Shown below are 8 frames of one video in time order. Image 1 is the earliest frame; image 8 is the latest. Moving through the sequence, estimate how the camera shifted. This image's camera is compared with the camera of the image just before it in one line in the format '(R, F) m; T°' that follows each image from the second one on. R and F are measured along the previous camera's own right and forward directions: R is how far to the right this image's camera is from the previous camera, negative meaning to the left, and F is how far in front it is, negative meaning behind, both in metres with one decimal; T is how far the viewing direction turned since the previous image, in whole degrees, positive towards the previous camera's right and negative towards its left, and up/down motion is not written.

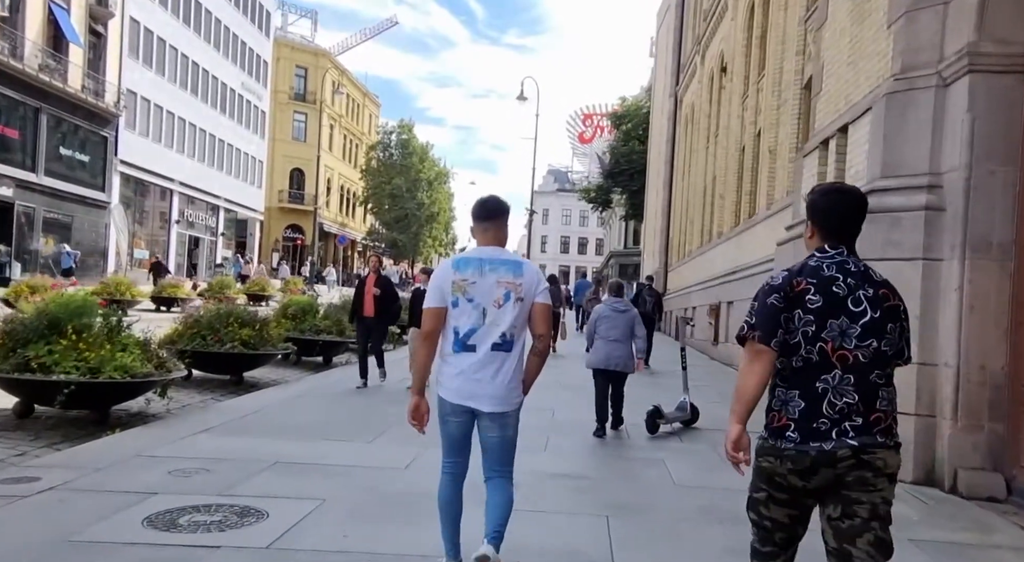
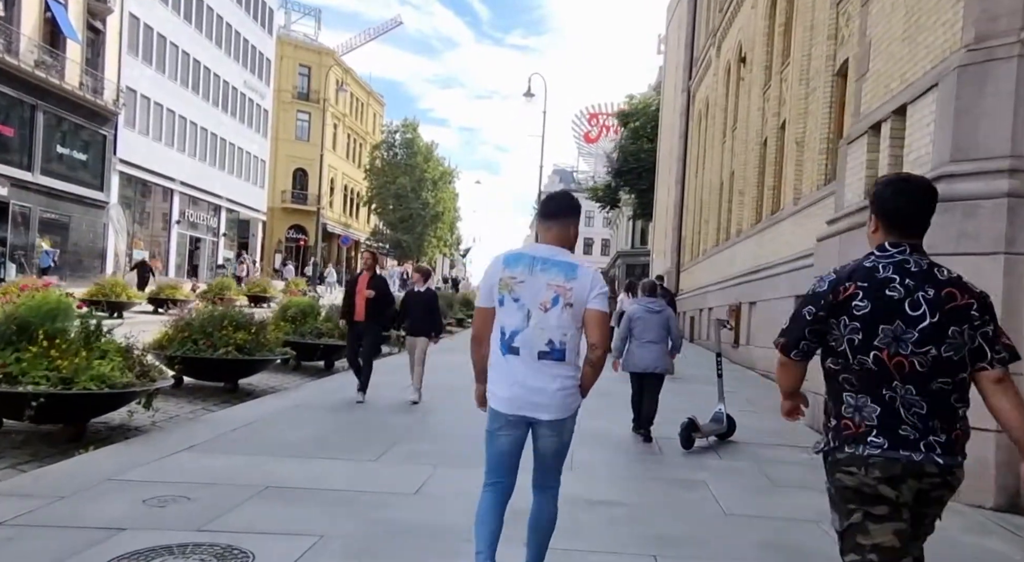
(-0.1, +0.8) m; 0°
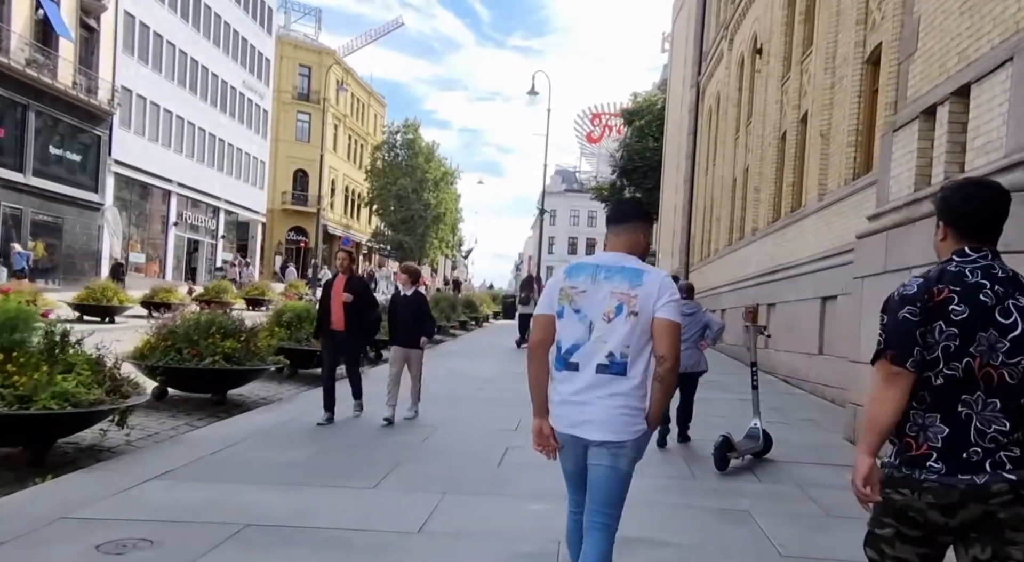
(-0.1, +0.8) m; 0°
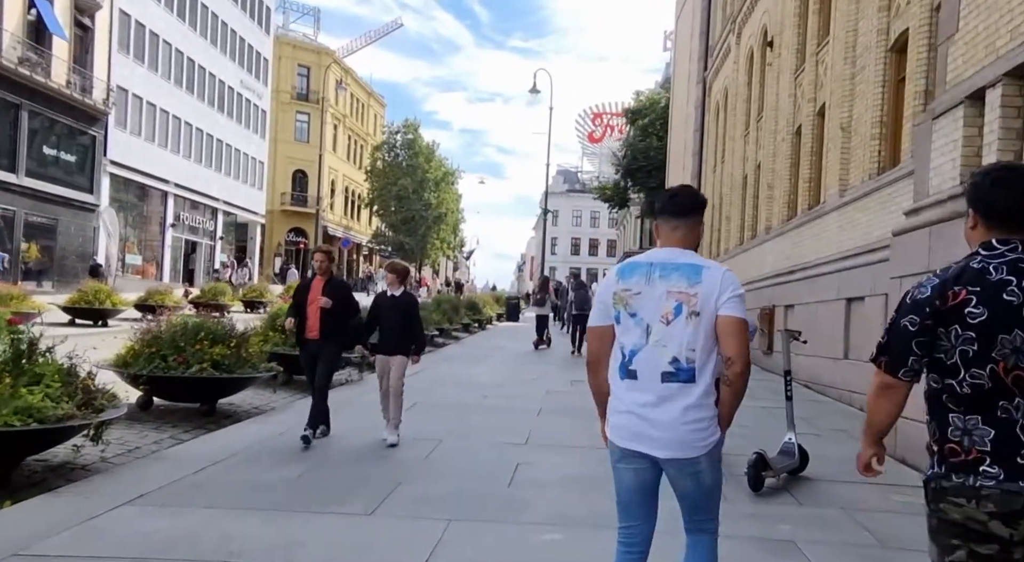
(-0.1, +0.6) m; 0°
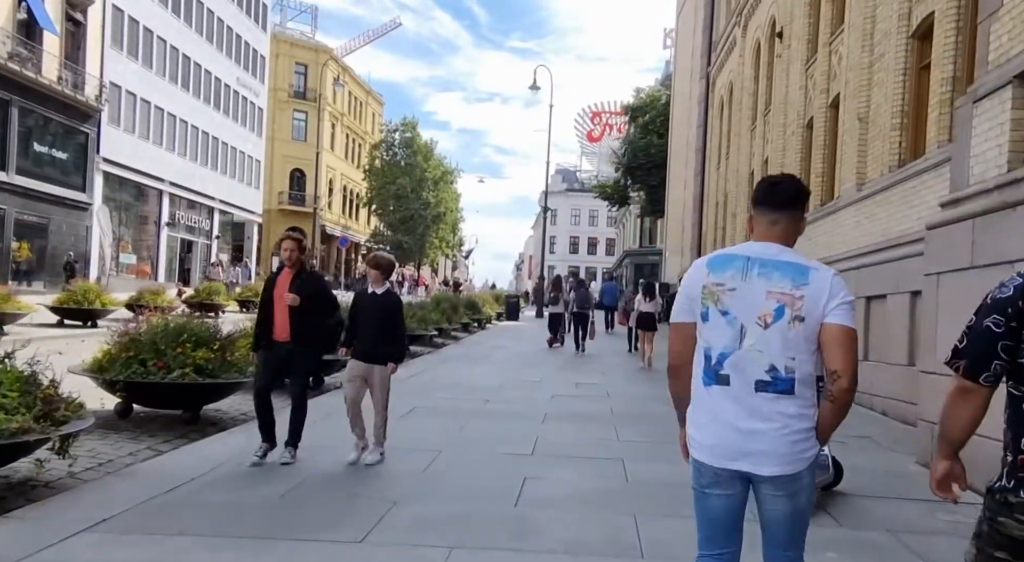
(0.0, +0.6) m; 0°
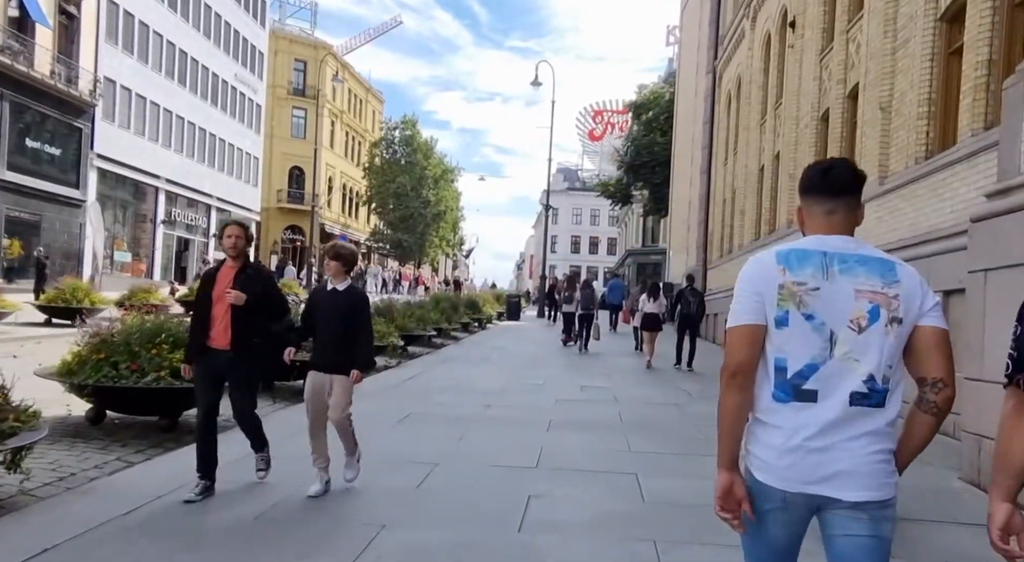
(0.0, +0.6) m; 0°
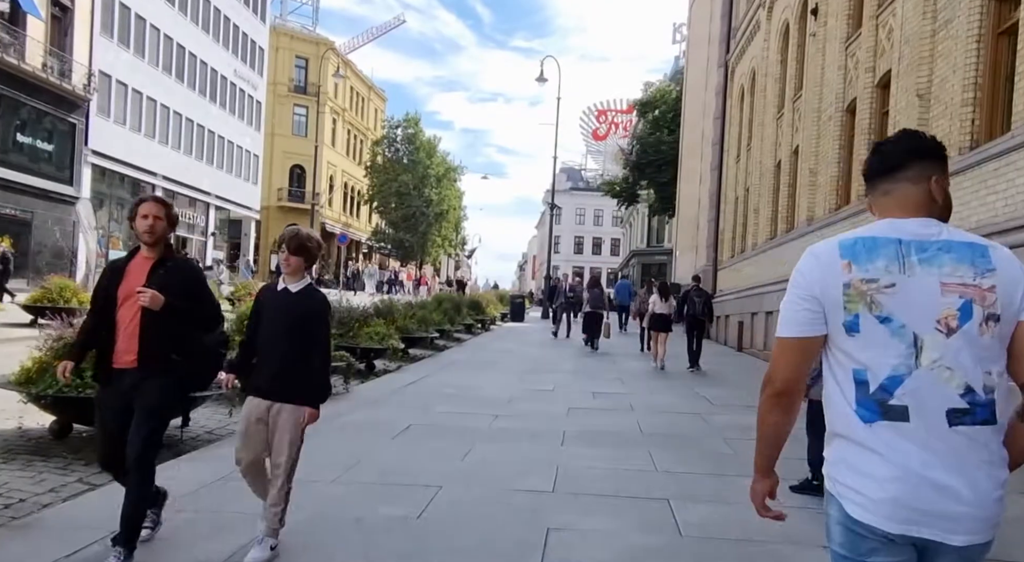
(-0.1, +0.8) m; 0°
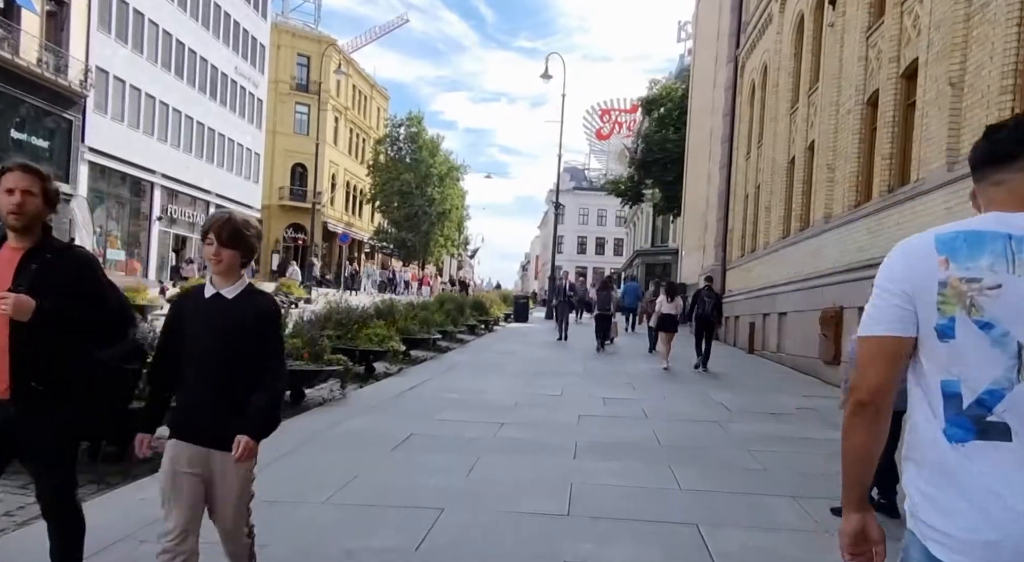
(0.0, +0.6) m; 0°
